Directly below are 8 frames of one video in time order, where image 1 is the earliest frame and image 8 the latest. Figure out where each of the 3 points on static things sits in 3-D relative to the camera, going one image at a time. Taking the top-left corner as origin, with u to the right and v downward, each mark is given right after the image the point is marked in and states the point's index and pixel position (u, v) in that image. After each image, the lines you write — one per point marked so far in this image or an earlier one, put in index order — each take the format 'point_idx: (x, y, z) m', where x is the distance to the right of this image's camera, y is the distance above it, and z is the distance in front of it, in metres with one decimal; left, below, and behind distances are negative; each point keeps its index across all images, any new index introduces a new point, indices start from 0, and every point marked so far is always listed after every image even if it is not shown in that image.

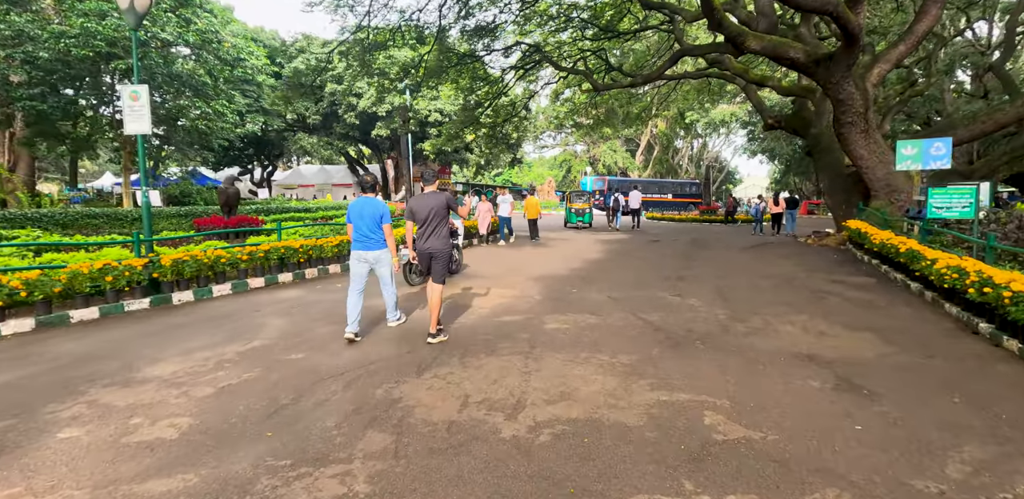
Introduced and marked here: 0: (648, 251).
0: (+3.3, 0.0, +12.3) m
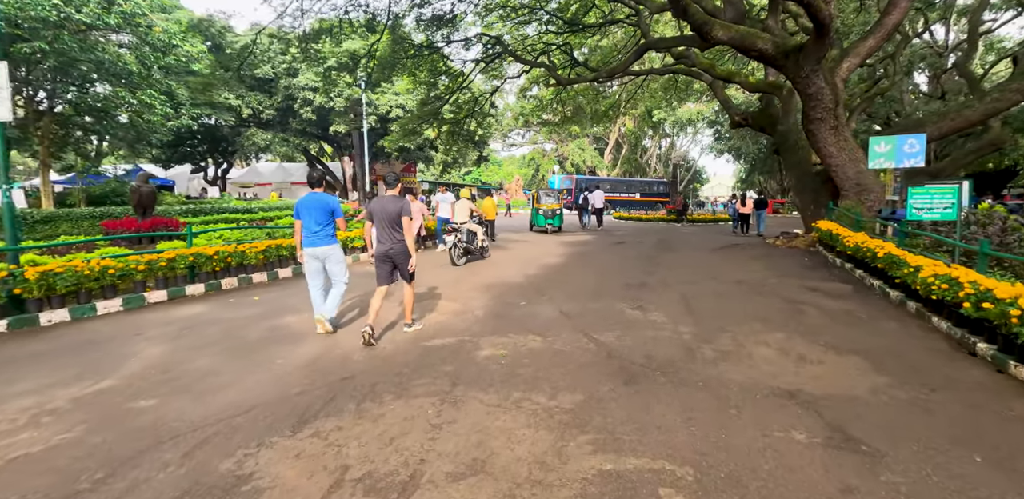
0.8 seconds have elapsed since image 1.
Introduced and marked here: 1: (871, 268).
0: (+2.2, -0.1, +11.5) m
1: (+5.4, -0.3, +7.7) m
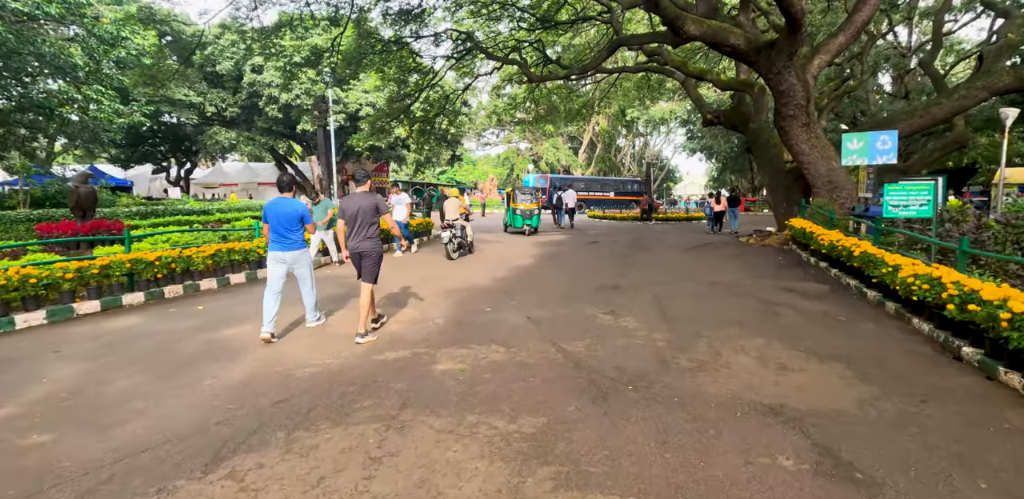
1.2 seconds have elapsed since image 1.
0: (+1.6, -0.1, +11.2) m
1: (+4.9, -0.3, +7.5) m
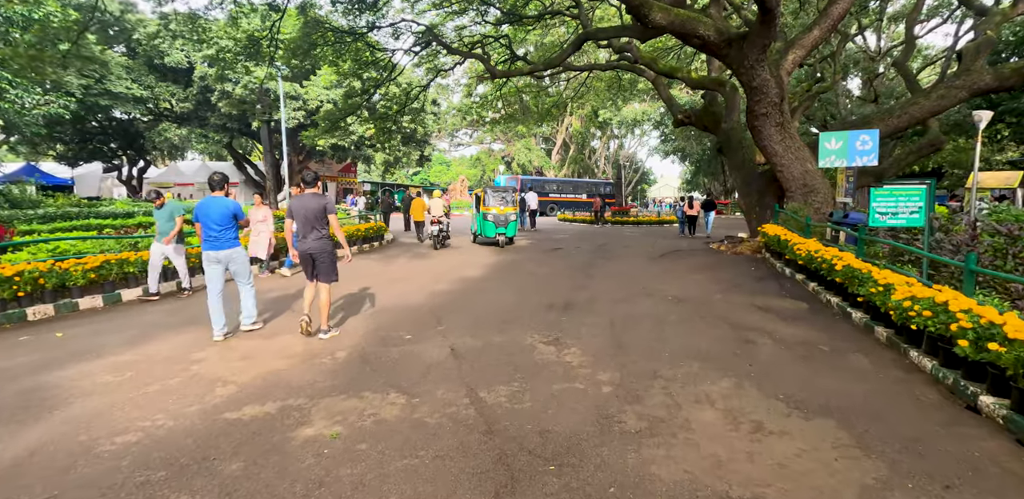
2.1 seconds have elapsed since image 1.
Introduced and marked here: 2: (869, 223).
0: (+0.6, -0.3, +10.2) m
1: (+4.1, -0.4, +6.7) m
2: (+4.1, +0.3, +5.9) m
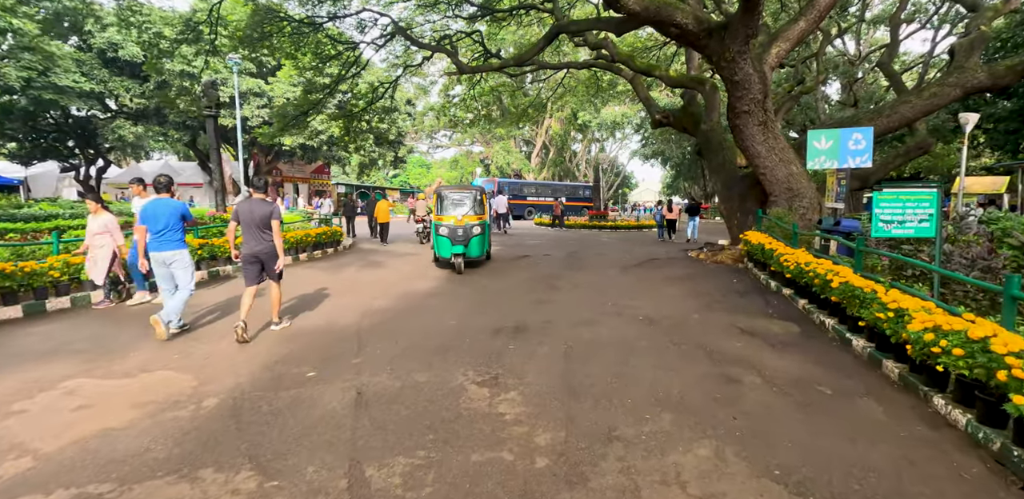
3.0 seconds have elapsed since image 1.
0: (-0.1, -0.4, +9.2) m
1: (+3.4, -0.6, +5.8) m
2: (+3.5, +0.2, +5.0) m
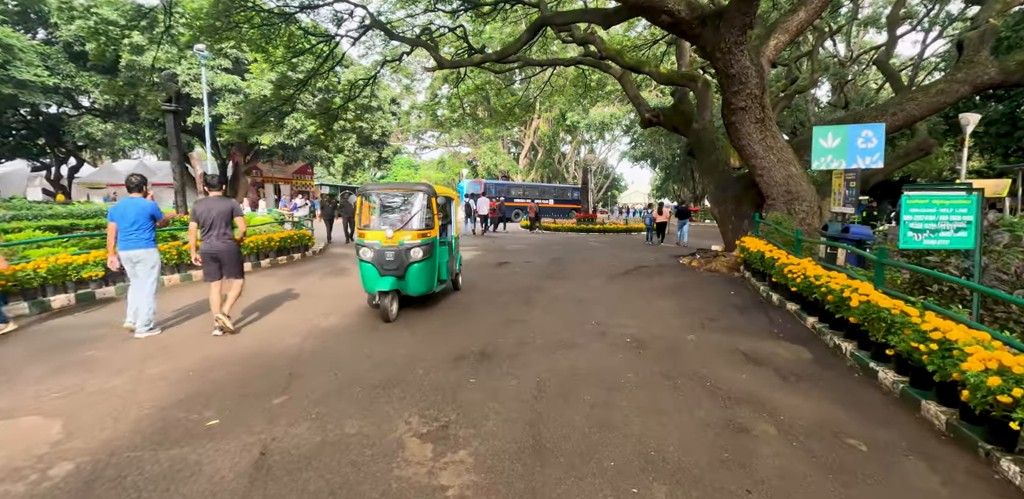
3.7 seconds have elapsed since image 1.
0: (-0.5, -0.6, +8.4) m
1: (+3.1, -0.7, +5.0) m
2: (+3.2, 0.0, +4.2) m
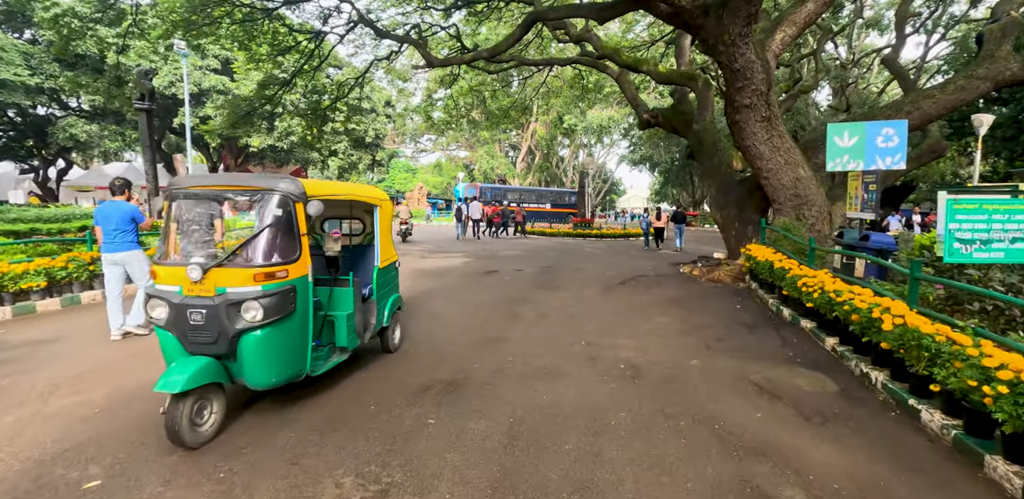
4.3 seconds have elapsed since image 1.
0: (-0.7, -0.7, +7.7) m
1: (+2.9, -0.8, +4.4) m
2: (+3.0, 0.0, +3.6) m
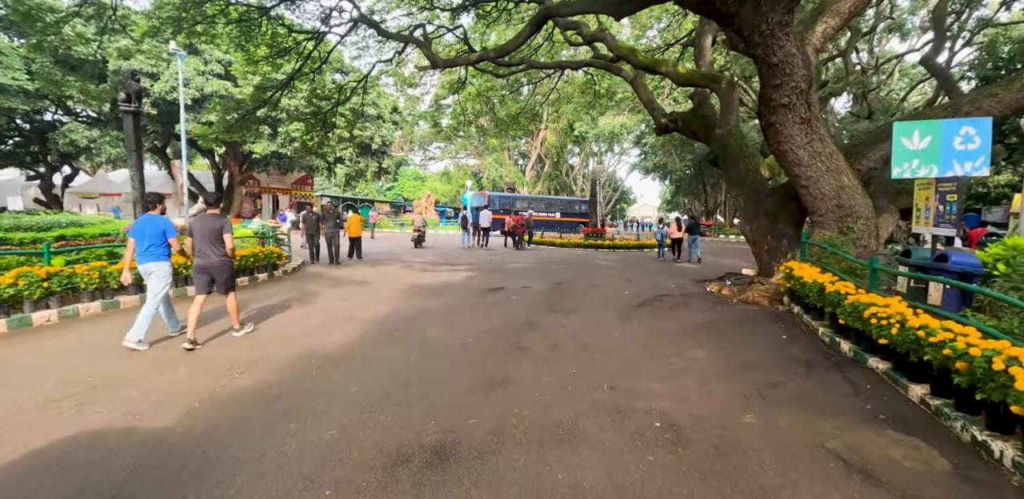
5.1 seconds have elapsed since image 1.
0: (-0.6, -0.9, +6.8) m
1: (+3.0, -1.0, +3.4) m
2: (+3.0, -0.2, +2.6) m
